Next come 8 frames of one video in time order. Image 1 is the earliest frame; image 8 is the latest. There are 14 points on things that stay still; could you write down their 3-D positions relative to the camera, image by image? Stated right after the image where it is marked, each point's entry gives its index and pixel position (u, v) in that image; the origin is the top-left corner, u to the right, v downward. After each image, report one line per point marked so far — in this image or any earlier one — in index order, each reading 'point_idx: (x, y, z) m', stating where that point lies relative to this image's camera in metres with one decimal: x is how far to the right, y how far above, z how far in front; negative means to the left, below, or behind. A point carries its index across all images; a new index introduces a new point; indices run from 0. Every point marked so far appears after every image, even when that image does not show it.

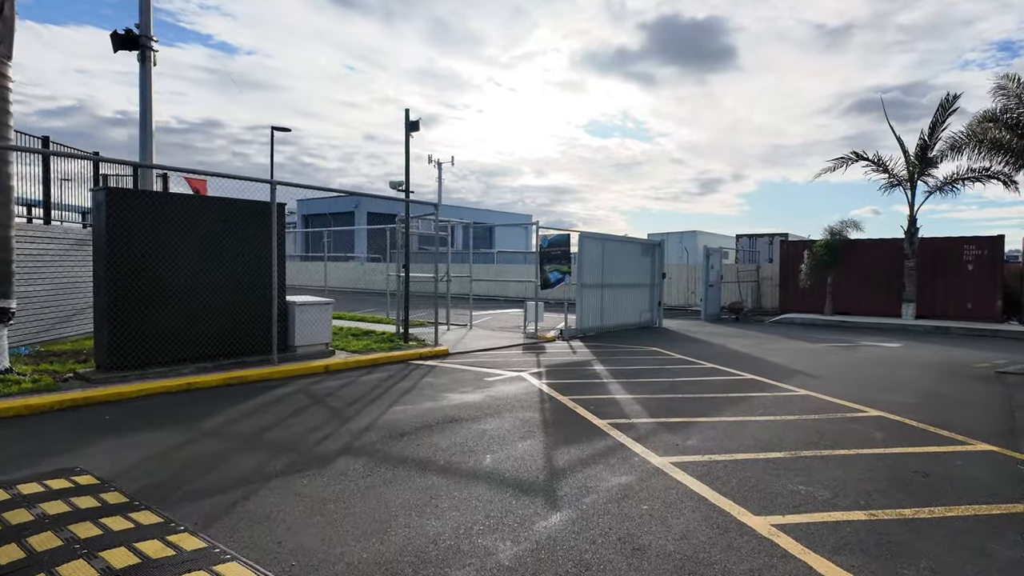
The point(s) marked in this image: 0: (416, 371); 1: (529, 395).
0: (-1.6, -1.4, +9.6) m
1: (+0.2, -1.4, +7.6) m
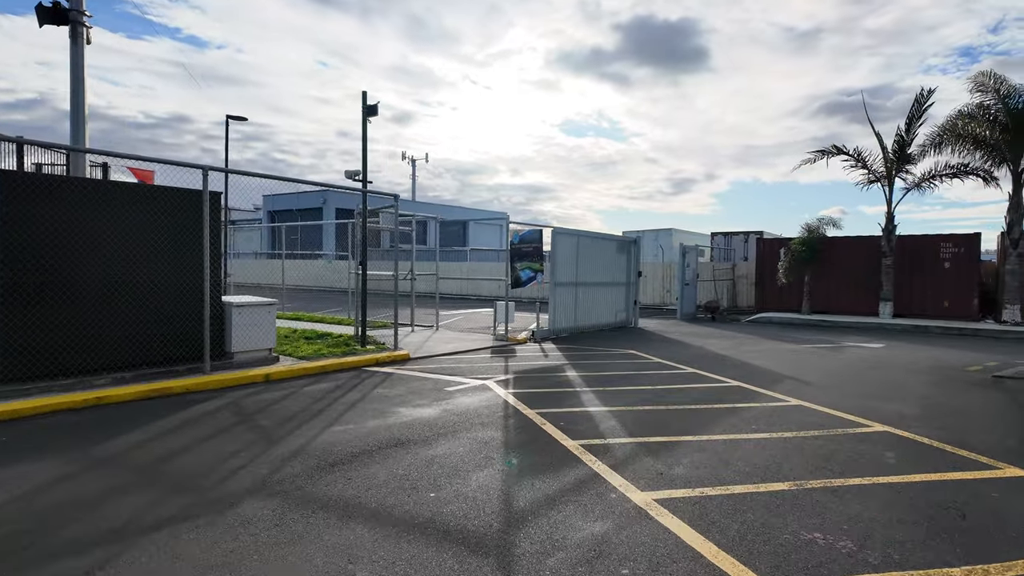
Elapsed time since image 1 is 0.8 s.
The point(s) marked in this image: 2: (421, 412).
0: (-2.1, -1.4, +8.6) m
1: (-0.2, -1.4, +6.7) m
2: (-1.0, -1.4, +6.5) m
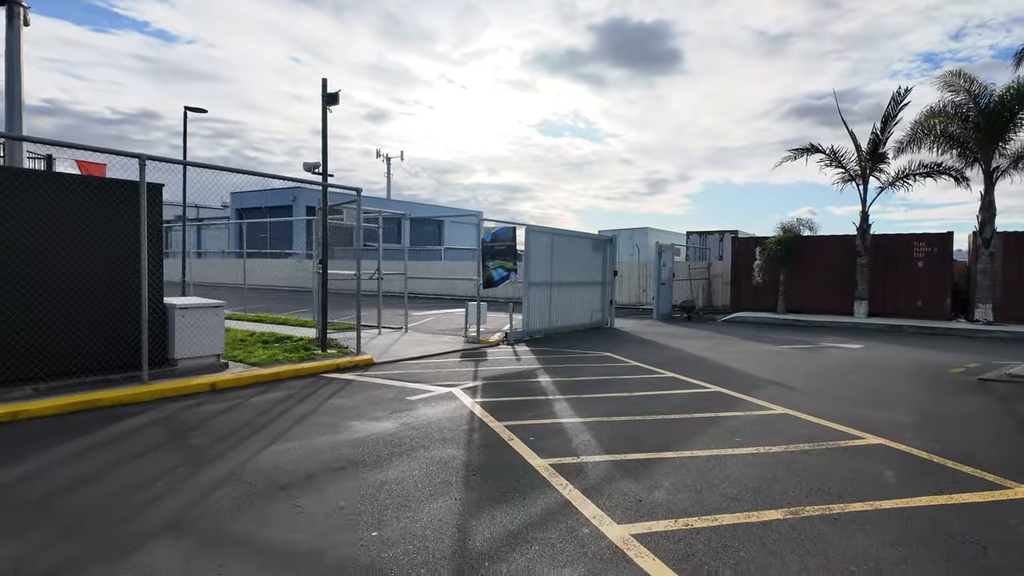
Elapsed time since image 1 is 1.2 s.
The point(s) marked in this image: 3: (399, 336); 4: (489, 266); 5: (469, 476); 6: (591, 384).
0: (-2.5, -1.4, +8.0) m
1: (-0.6, -1.4, +6.1) m
2: (-1.4, -1.4, +5.9) m
3: (-2.6, -1.1, +13.3) m
4: (-0.6, +0.5, +13.8) m
5: (-0.3, -1.4, +4.4) m
6: (+1.1, -1.3, +8.2) m
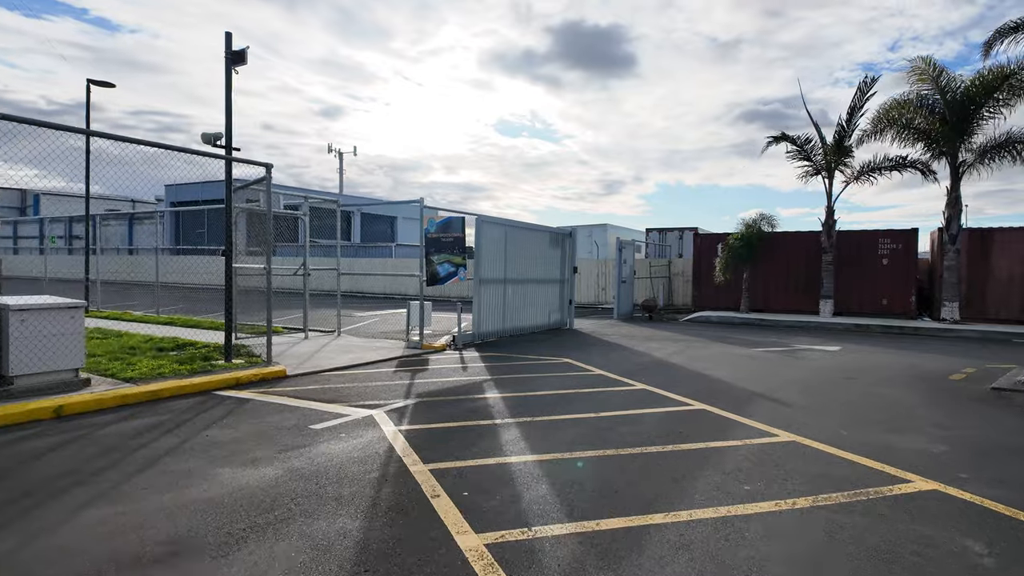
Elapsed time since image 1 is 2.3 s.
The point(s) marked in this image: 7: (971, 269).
0: (-3.2, -1.3, +6.2) m
1: (-1.1, -1.3, +4.5) m
2: (-1.9, -1.3, +4.3) m
3: (-3.6, -1.1, +11.6) m
4: (-1.6, +0.6, +12.2) m
5: (-0.7, -1.4, +2.8) m
6: (+0.4, -1.3, +6.7) m
7: (+14.3, +0.6, +18.3) m
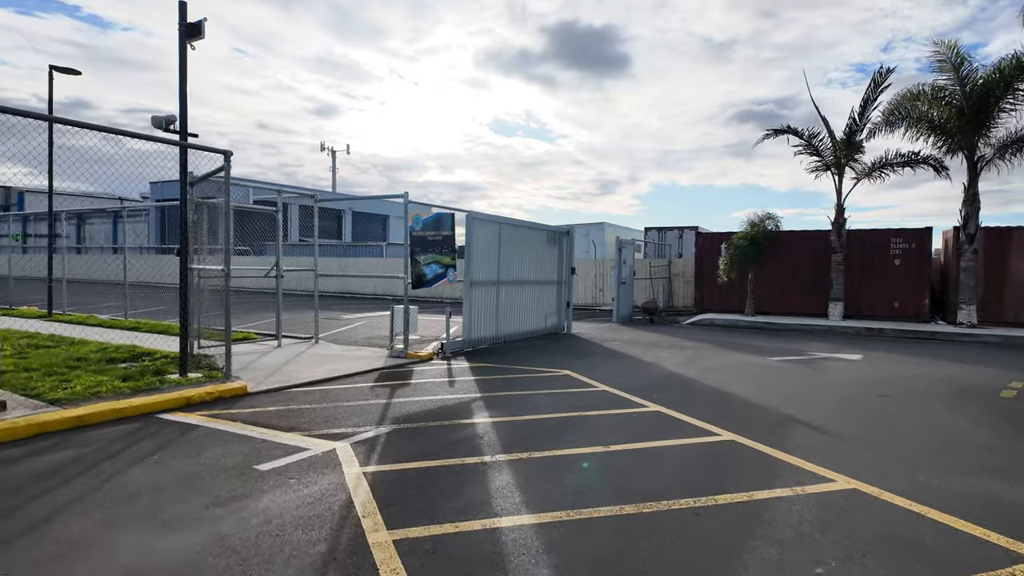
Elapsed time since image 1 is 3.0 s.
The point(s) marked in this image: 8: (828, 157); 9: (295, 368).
0: (-3.3, -1.4, +5.2) m
1: (-1.2, -1.4, +3.5) m
2: (-1.9, -1.4, +3.2) m
3: (-3.7, -1.1, +10.5) m
4: (-1.8, +0.5, +11.1) m
5: (-0.8, -1.4, +1.8) m
6: (+0.3, -1.4, +5.7) m
7: (+14.1, +0.5, +17.4) m
8: (+10.2, +4.2, +19.0) m
9: (-3.4, -1.2, +9.1) m
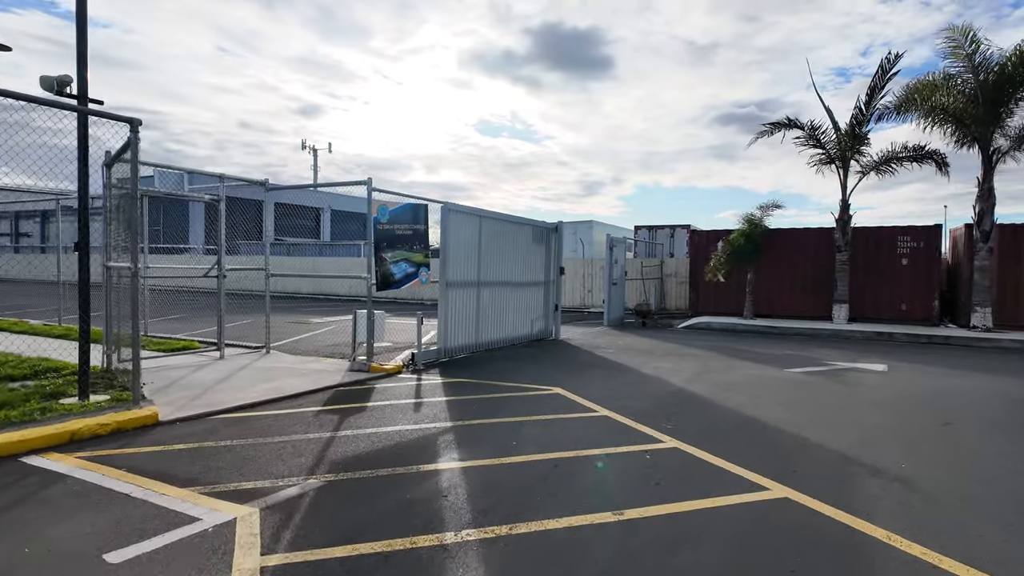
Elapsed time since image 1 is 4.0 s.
0: (-3.4, -1.4, +3.7) m
1: (-1.3, -1.4, +2.0) m
2: (-2.0, -1.4, +1.7) m
3: (-4.0, -1.1, +9.0) m
4: (-2.1, +0.5, +9.7) m
5: (-0.8, -1.4, +0.3) m
6: (+0.2, -1.4, +4.3) m
7: (+13.7, +0.5, +16.3) m
8: (+9.7, +4.2, +17.8) m
9: (-3.6, -1.2, +7.6) m
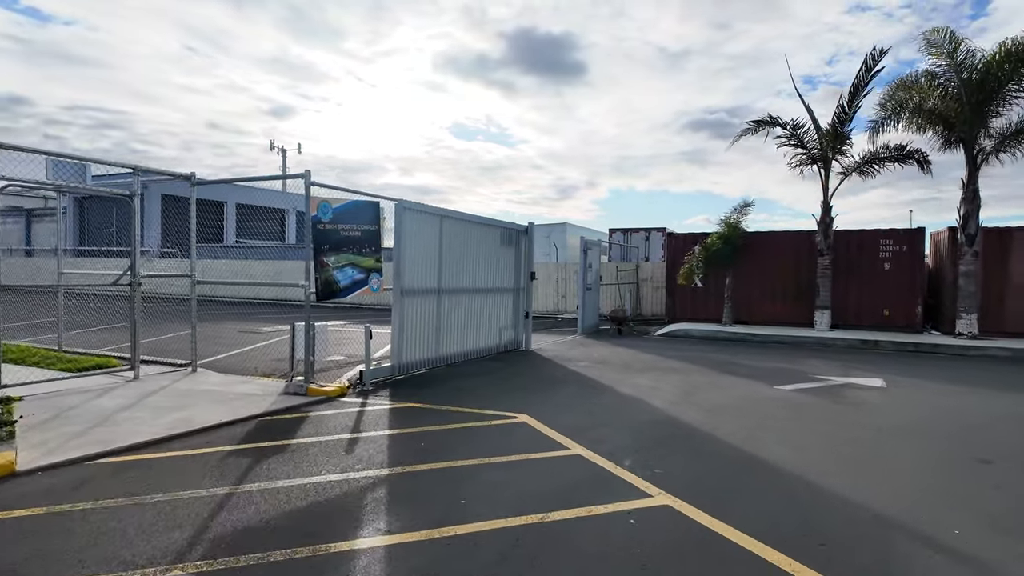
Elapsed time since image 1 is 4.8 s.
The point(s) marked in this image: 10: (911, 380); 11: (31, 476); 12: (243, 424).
0: (-3.7, -1.5, +2.4) m
1: (-1.5, -1.5, +0.9) m
2: (-2.3, -1.5, +0.6) m
3: (-4.6, -1.3, +7.7) m
4: (-2.6, +0.4, +8.5) m
5: (-1.0, -1.5, -0.8) m
6: (-0.1, -1.5, +3.2) m
7: (+12.8, +0.4, +15.8) m
8: (+8.8, +4.0, +17.1) m
9: (-4.1, -1.4, +6.3) m
10: (+6.4, -1.5, +9.4) m
11: (-3.8, -1.5, +4.6) m
12: (-2.9, -1.4, +6.3) m
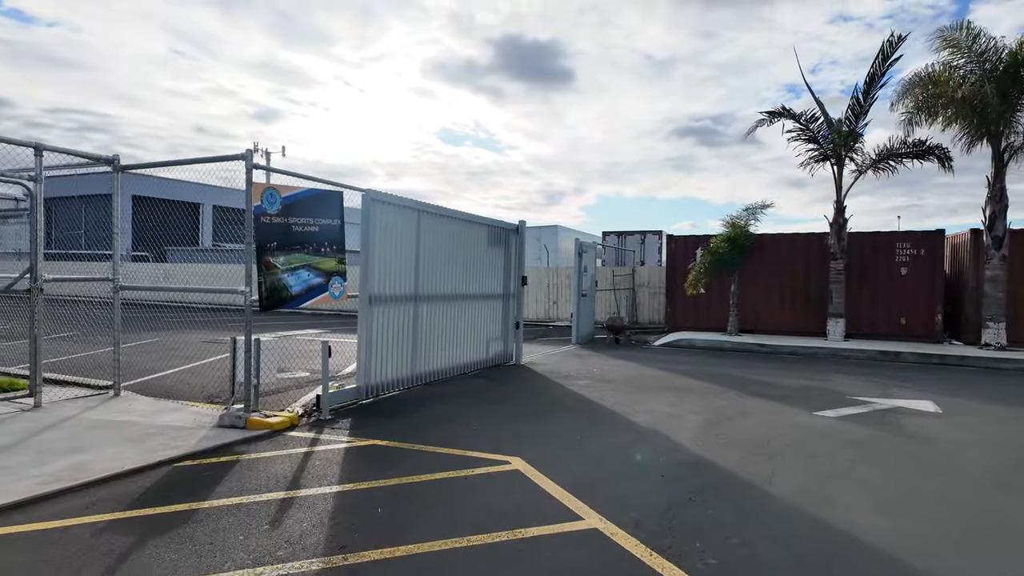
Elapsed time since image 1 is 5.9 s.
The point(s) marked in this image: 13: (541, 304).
0: (-3.7, -1.5, +0.9) m
1: (-1.5, -1.5, -0.6) m
2: (-2.2, -1.5, -0.9) m
3: (-4.7, -1.3, +6.2) m
4: (-2.7, +0.3, +7.0) m
5: (-0.9, -1.5, -2.2) m
6: (-0.2, -1.5, +1.8) m
7: (+12.5, +0.2, +14.6) m
8: (+8.5, +3.8, +15.9) m
9: (-4.2, -1.4, +4.8) m
10: (+6.3, -1.6, +8.1) m
11: (-3.9, -1.5, +3.1) m
12: (-2.9, -1.5, +4.8) m
13: (+1.0, -0.5, +19.1) m
